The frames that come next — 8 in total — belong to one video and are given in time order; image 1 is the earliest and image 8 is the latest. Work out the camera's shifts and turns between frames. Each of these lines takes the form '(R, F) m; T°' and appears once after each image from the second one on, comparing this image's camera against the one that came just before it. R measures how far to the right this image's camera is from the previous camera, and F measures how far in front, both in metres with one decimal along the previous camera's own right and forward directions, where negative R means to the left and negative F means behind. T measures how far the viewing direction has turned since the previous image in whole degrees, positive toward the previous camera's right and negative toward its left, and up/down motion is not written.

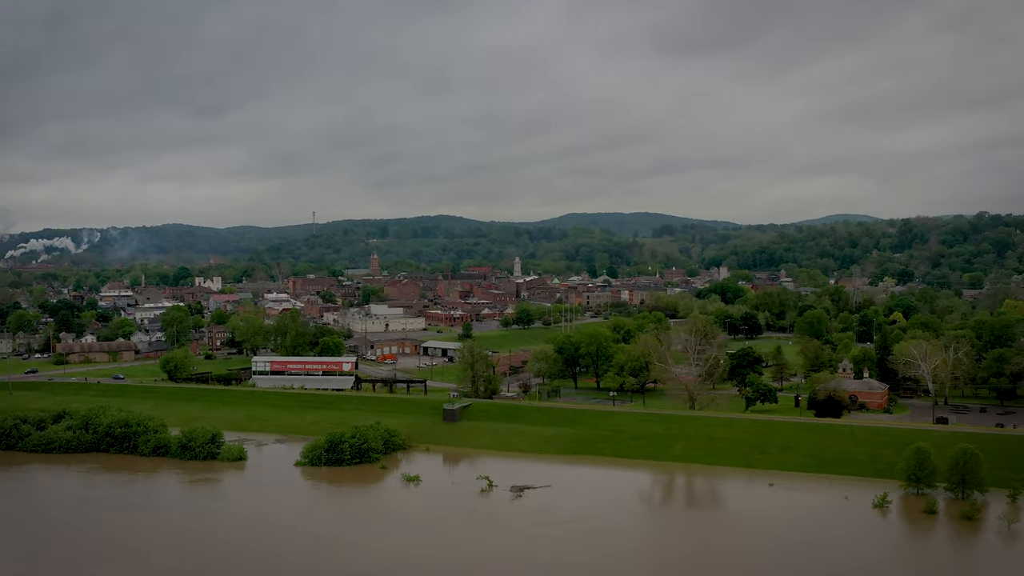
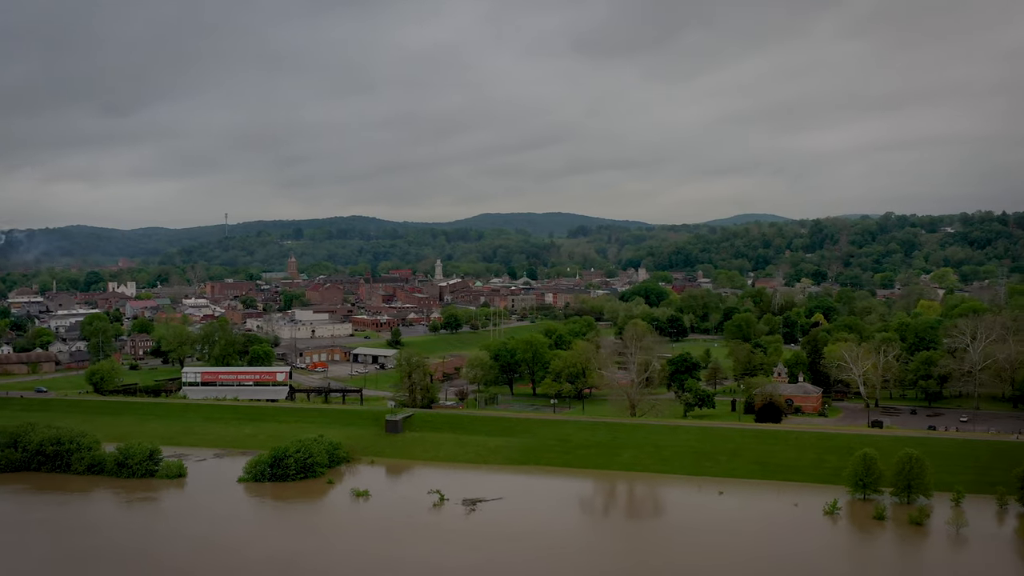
(-1.1, +0.3) m; +4°
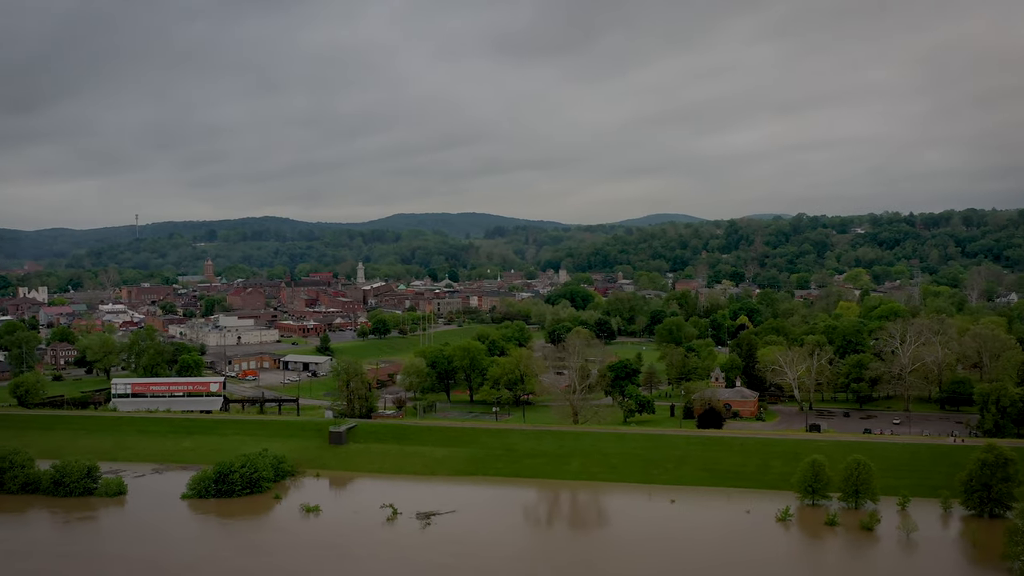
(-1.1, +0.2) m; +4°
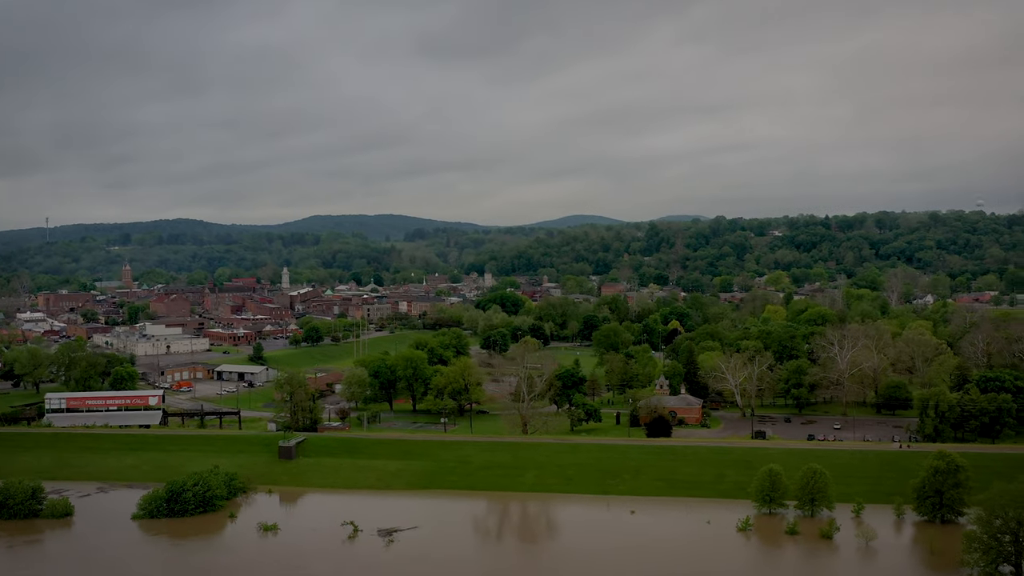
(-1.2, +0.1) m; +4°
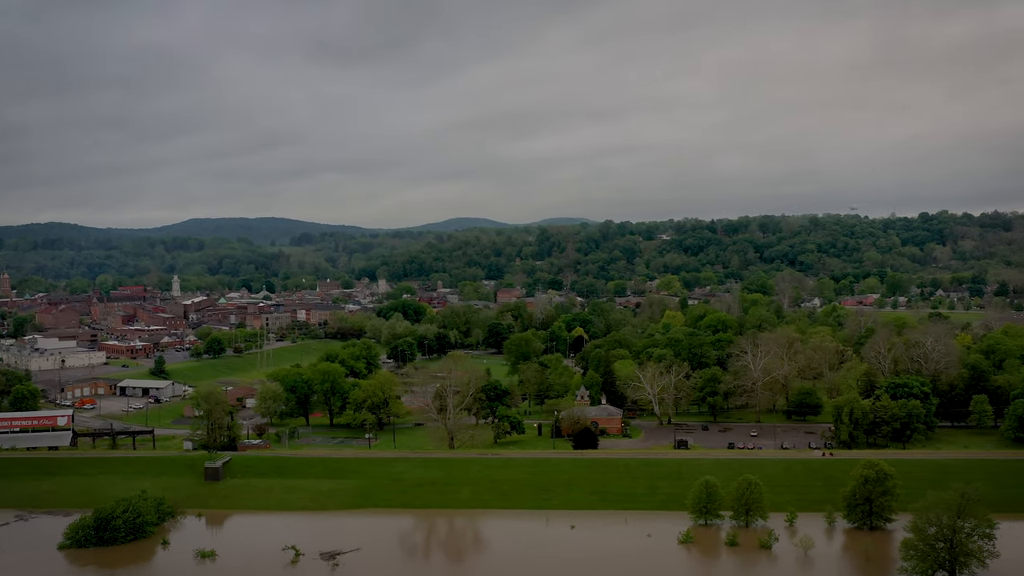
(-1.6, +0.1) m; +6°
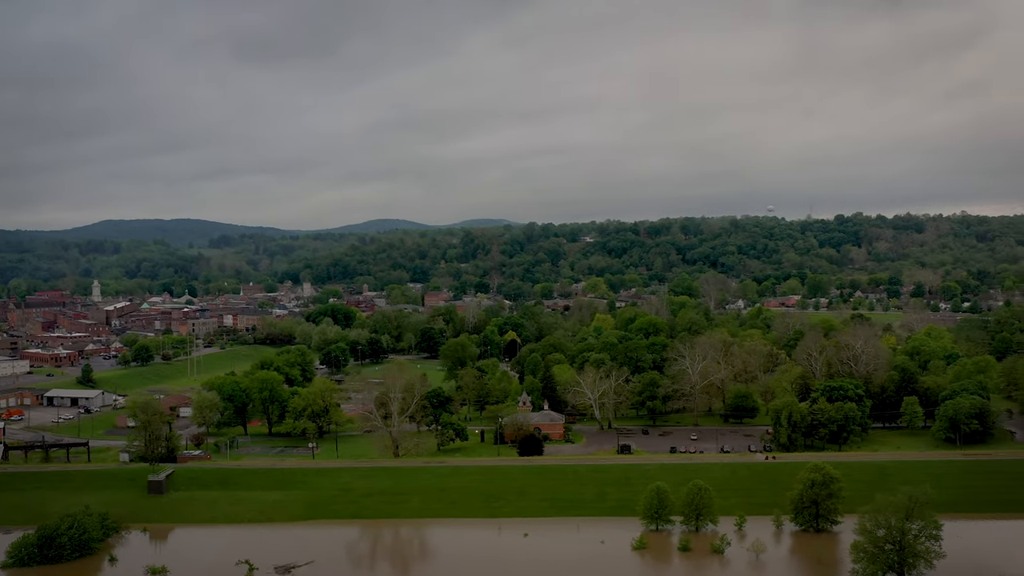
(-1.0, 0.0) m; +4°
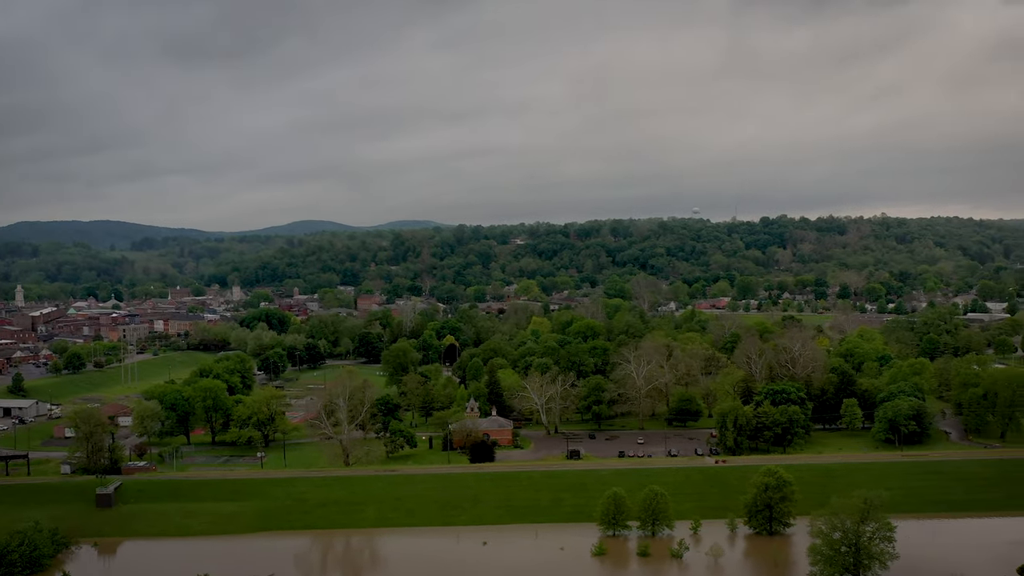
(-1.0, -0.1) m; +4°
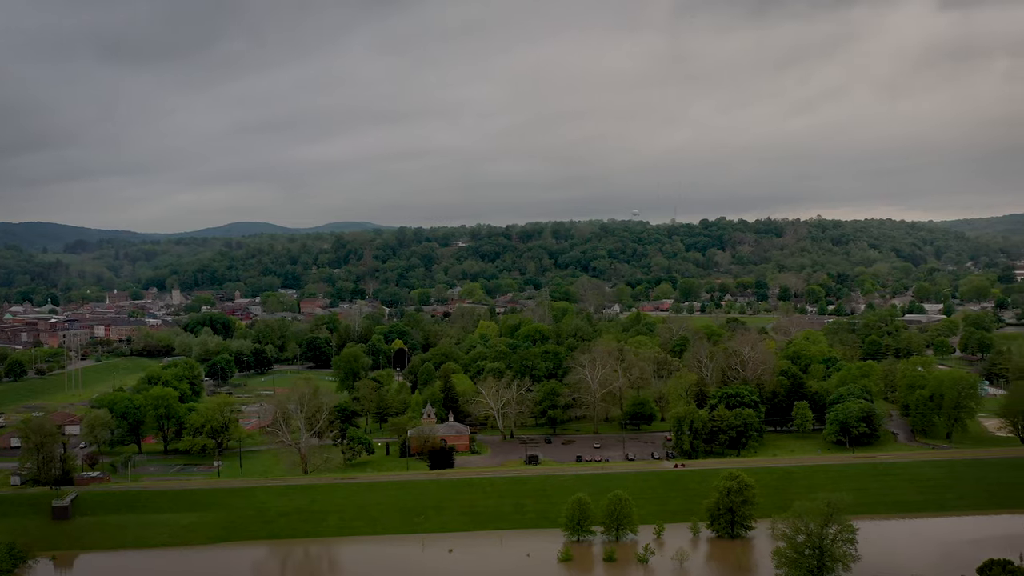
(-0.8, -0.1) m; +3°
